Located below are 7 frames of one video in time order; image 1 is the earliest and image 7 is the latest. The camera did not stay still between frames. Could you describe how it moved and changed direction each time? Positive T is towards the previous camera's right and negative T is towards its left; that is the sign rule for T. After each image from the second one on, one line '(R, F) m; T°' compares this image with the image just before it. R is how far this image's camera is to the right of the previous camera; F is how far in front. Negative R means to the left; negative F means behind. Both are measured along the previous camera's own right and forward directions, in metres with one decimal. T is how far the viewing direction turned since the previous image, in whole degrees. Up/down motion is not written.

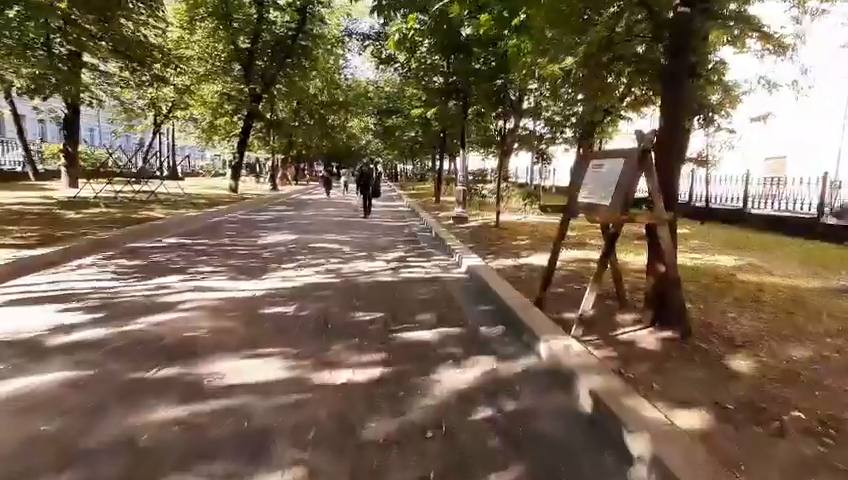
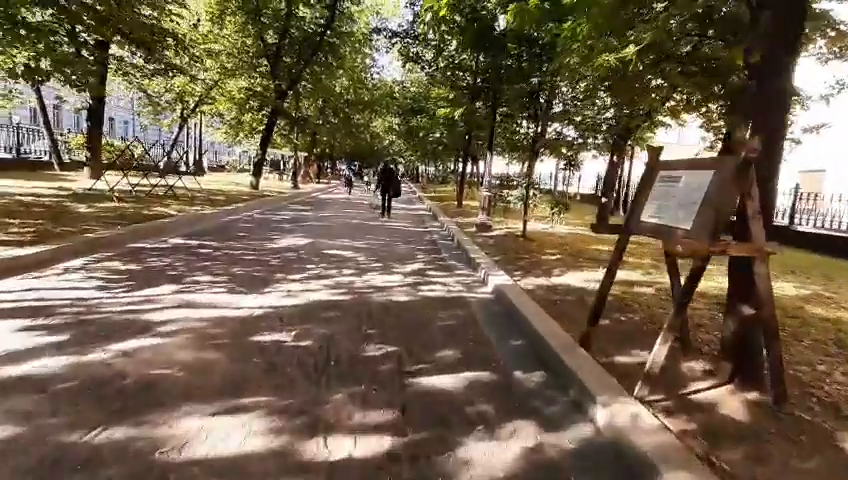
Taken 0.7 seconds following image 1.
(-0.1, +0.9) m; -3°
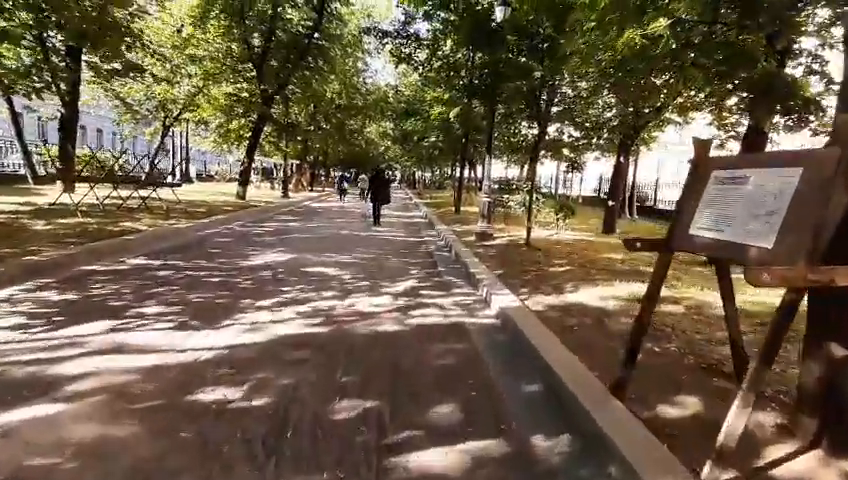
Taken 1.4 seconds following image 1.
(+0.1, +1.0) m; 0°
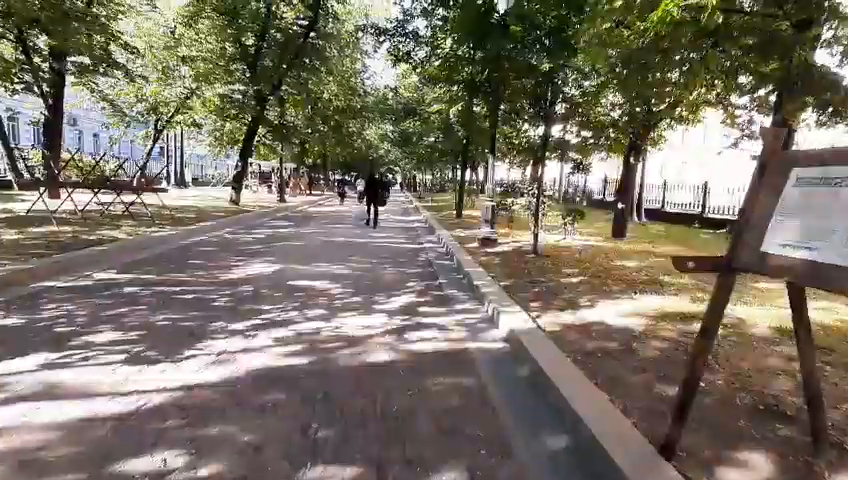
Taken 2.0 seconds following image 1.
(+0.1, +0.8) m; 0°
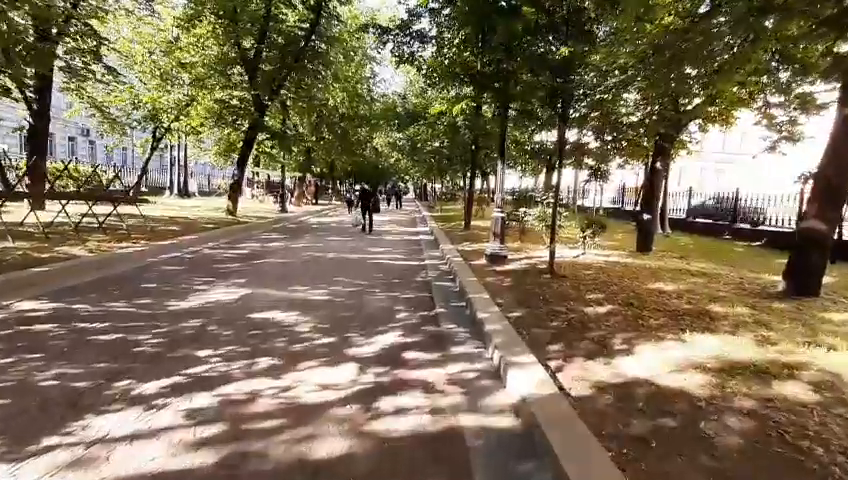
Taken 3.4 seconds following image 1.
(+0.3, +1.4) m; -2°
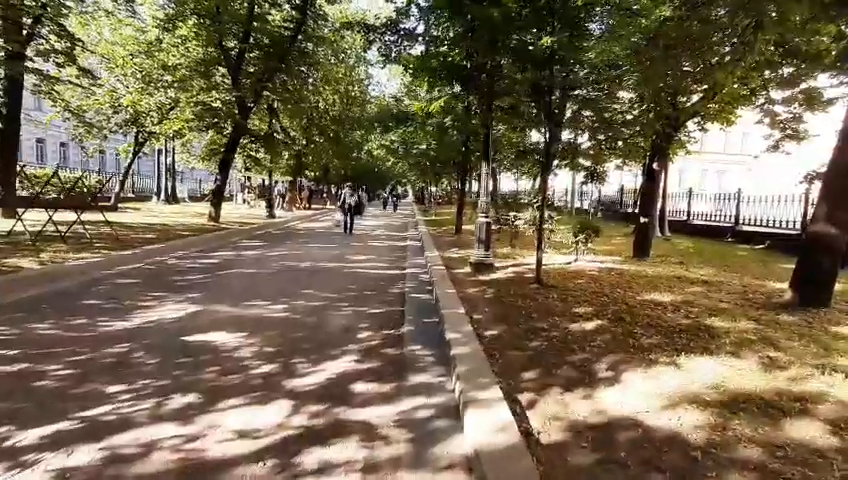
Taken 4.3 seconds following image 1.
(+0.5, +0.7) m; 0°
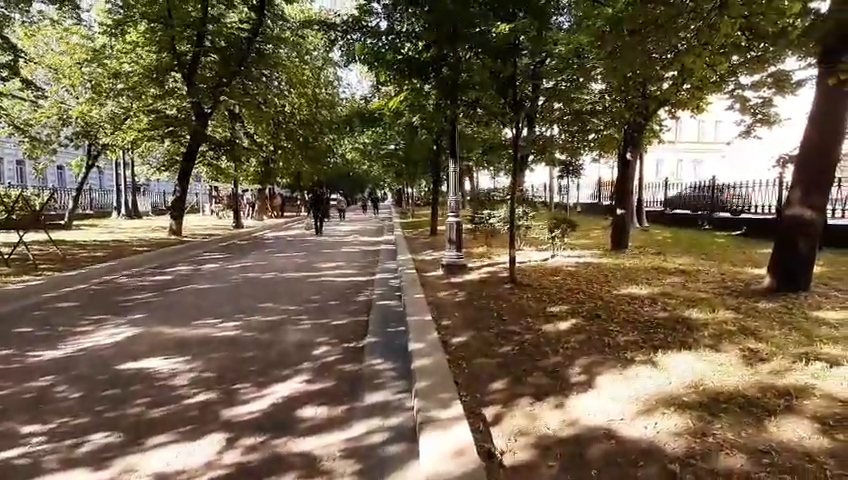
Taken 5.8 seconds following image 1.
(+0.3, +0.4) m; +2°
